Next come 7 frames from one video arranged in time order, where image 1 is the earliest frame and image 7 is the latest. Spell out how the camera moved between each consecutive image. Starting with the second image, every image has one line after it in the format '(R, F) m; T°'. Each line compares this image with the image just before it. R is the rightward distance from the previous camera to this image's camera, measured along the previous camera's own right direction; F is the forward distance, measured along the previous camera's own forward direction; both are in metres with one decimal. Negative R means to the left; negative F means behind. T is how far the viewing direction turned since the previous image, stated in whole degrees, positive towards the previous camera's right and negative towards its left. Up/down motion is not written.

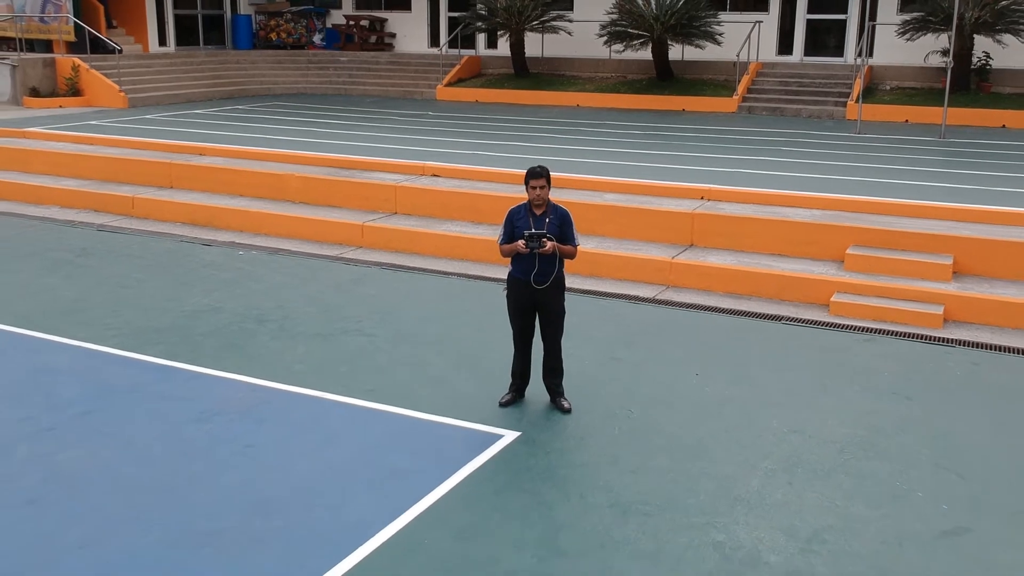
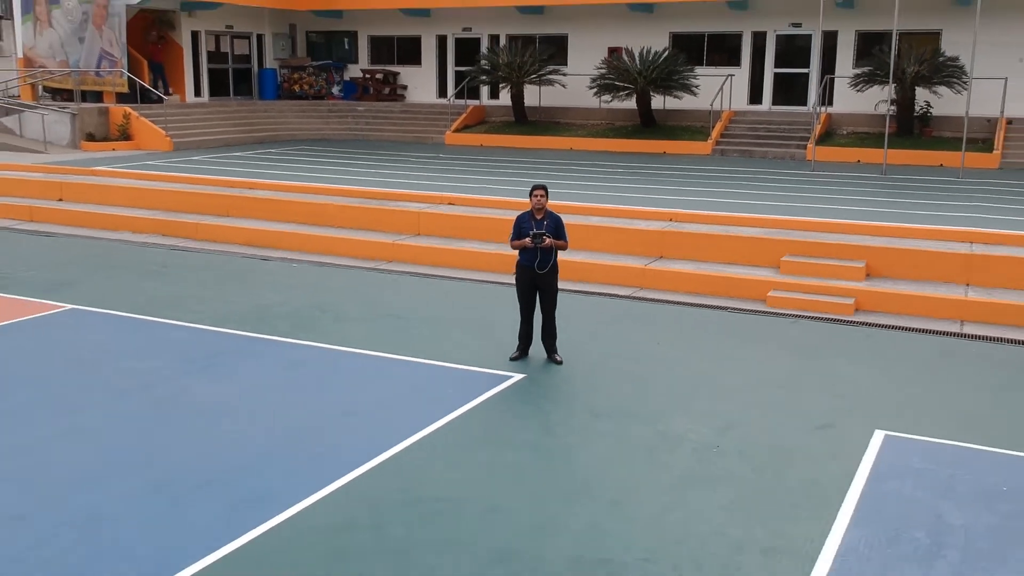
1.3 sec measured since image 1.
(0.0, -2.1) m; -1°
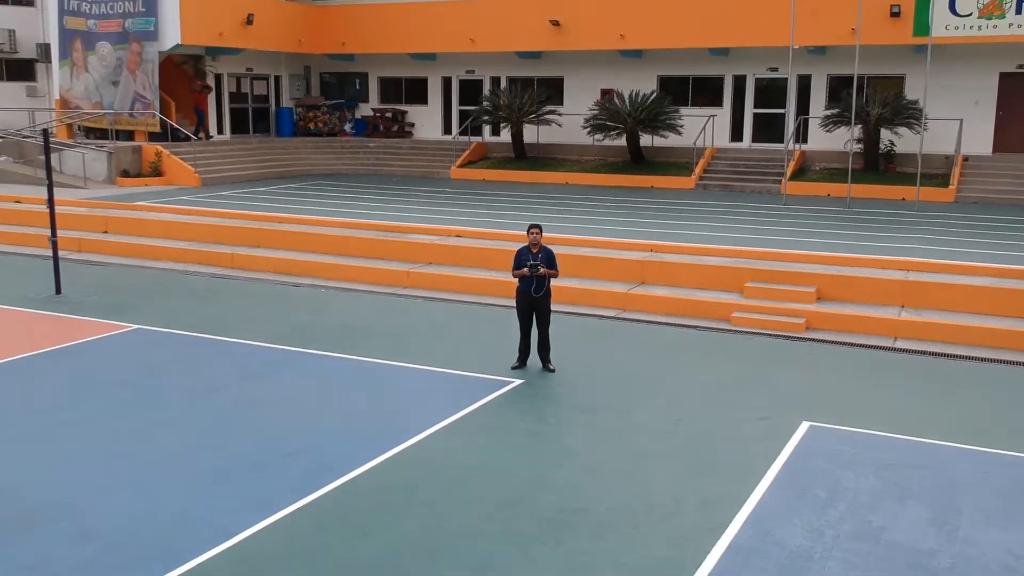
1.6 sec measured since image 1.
(0.0, -1.6) m; 0°
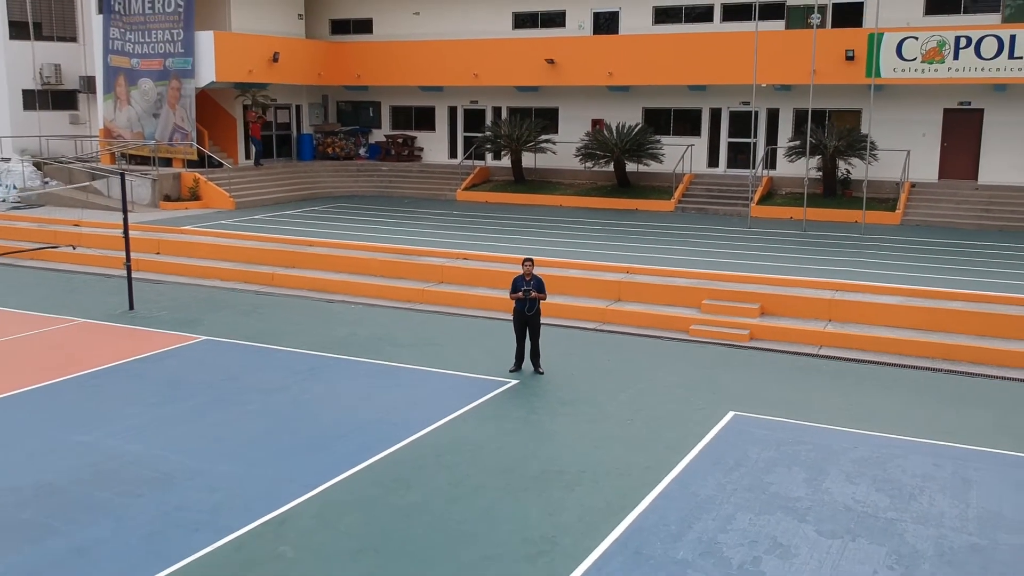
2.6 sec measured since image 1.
(0.0, -2.5) m; 0°
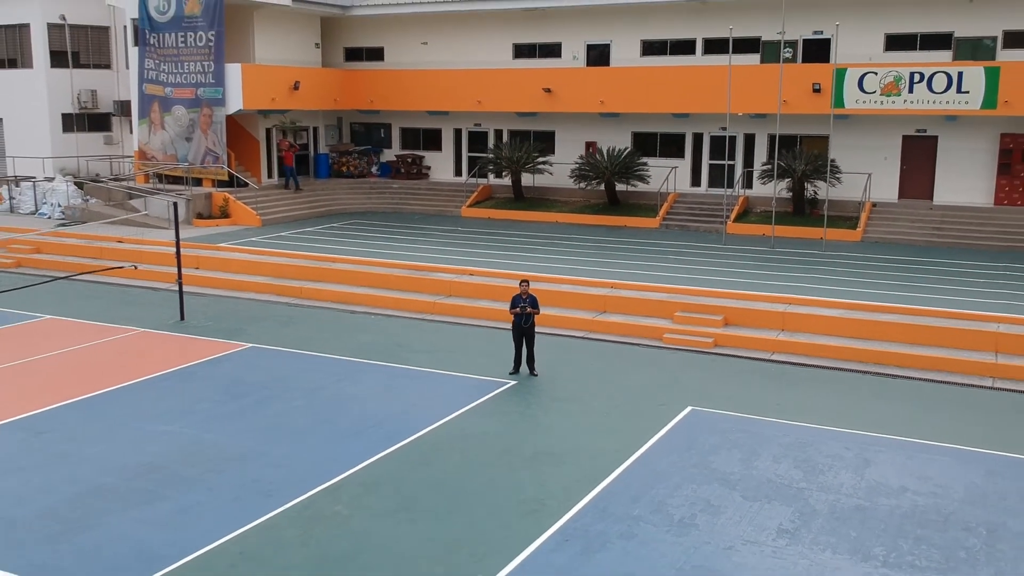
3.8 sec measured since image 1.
(0.0, -2.3) m; 0°
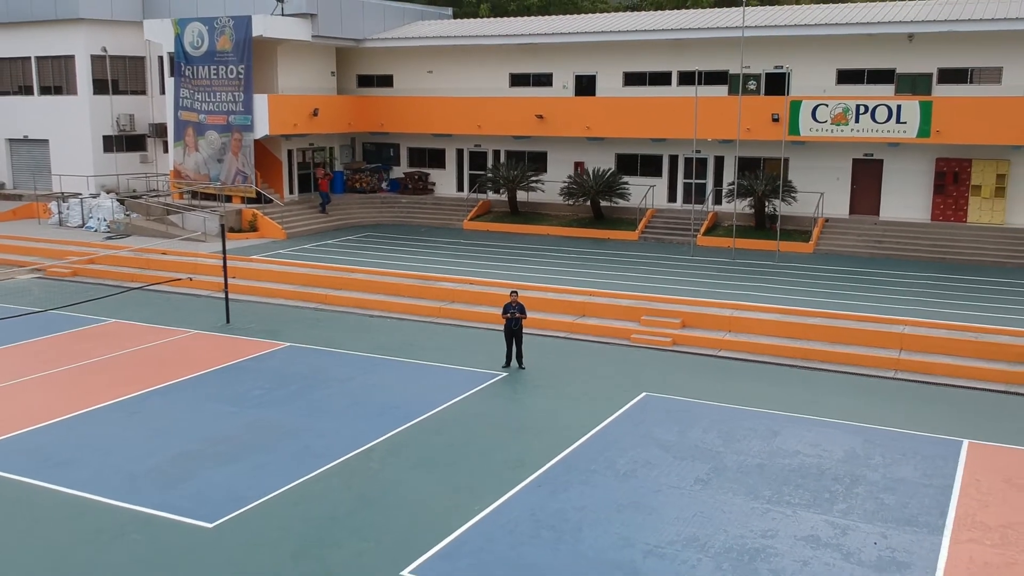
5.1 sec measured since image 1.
(+0.2, -3.2) m; 0°
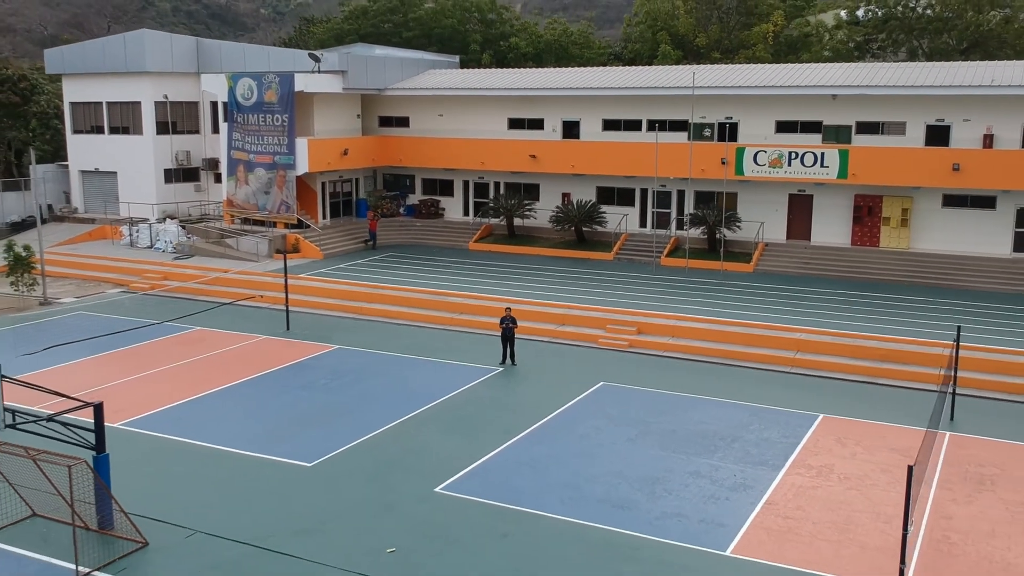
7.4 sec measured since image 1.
(+0.2, -5.9) m; 0°
